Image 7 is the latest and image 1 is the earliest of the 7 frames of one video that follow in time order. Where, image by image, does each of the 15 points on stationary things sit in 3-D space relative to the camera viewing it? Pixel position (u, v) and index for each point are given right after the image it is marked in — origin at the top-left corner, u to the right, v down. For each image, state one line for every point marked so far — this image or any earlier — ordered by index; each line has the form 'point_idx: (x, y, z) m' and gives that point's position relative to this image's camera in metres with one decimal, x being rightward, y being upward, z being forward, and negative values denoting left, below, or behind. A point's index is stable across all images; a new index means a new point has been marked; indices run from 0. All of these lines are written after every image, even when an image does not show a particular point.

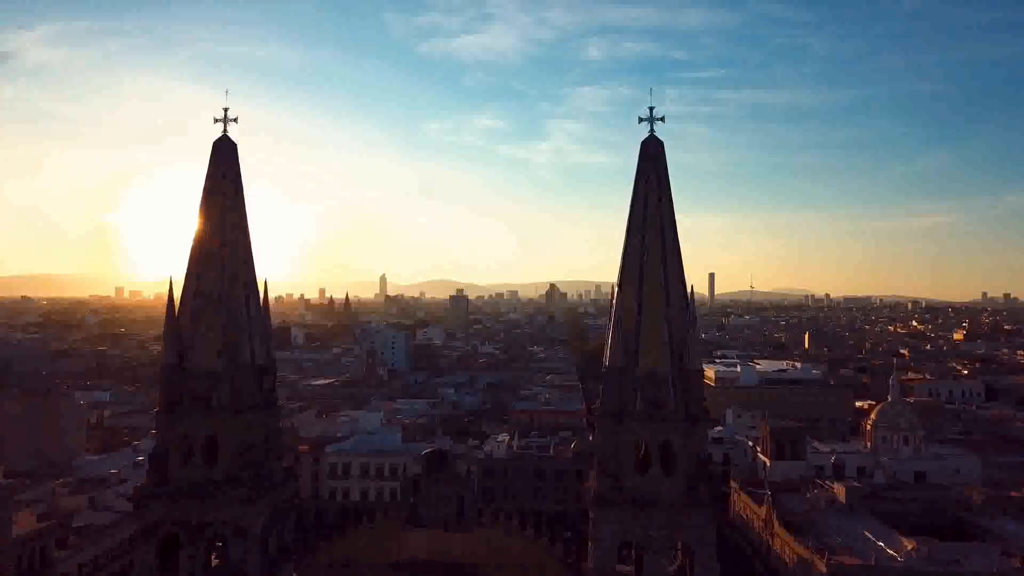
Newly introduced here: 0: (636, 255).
0: (+1.7, +0.5, +11.7) m
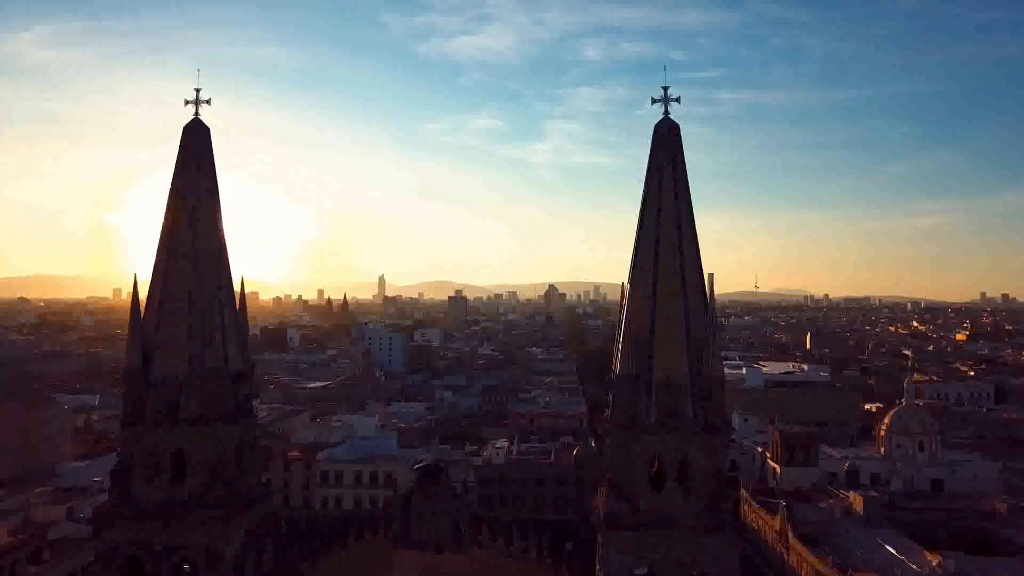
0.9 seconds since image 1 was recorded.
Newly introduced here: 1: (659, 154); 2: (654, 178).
0: (+1.7, +0.5, +10.6) m
1: (+1.9, +1.7, +10.7) m
2: (+1.8, +1.4, +10.8) m
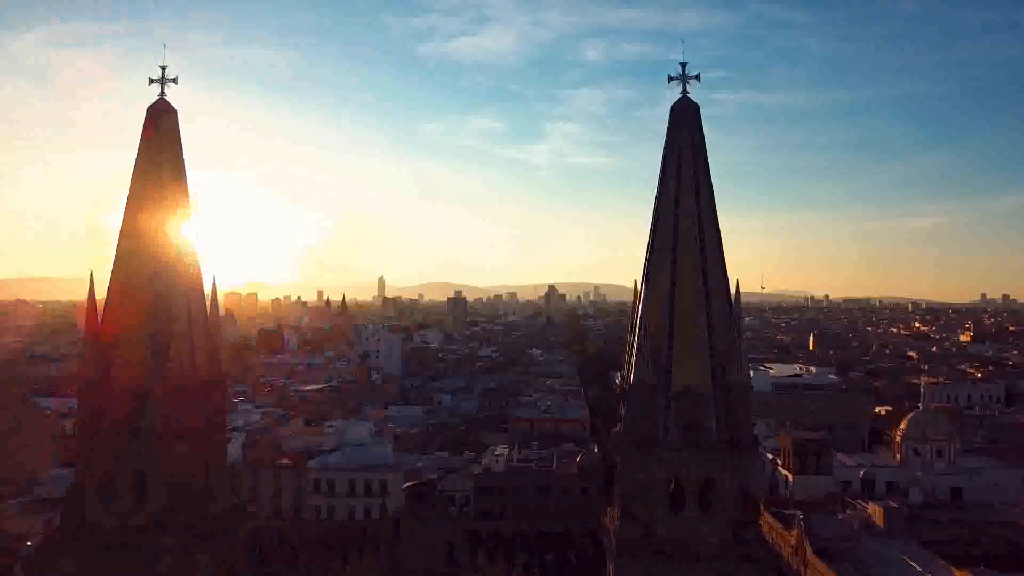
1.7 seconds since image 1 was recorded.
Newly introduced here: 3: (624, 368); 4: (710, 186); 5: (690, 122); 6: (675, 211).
0: (+1.7, +0.5, +9.4) m
1: (+1.9, +1.7, +9.6) m
2: (+1.9, +1.4, +9.7) m
3: (+1.3, -1.0, +9.8) m
4: (+2.3, +1.2, +9.5) m
5: (+2.1, +1.9, +9.7) m
6: (+1.9, +0.9, +9.4) m
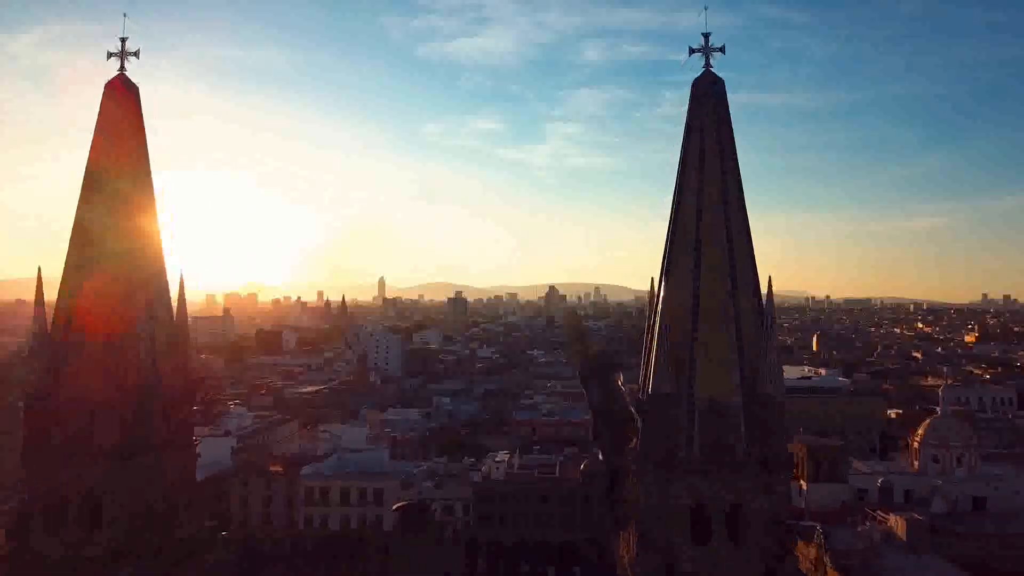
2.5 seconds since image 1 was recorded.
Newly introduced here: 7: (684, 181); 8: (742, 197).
0: (+1.8, +0.5, +8.4) m
1: (+1.9, +1.7, +8.5) m
2: (+1.9, +1.4, +8.6) m
3: (+1.3, -0.9, +8.8) m
4: (+2.3, +1.2, +8.4) m
5: (+2.1, +1.9, +8.6) m
6: (+1.9, +0.9, +8.4) m
7: (+1.8, +1.1, +8.6) m
8: (+2.3, +0.9, +8.4) m
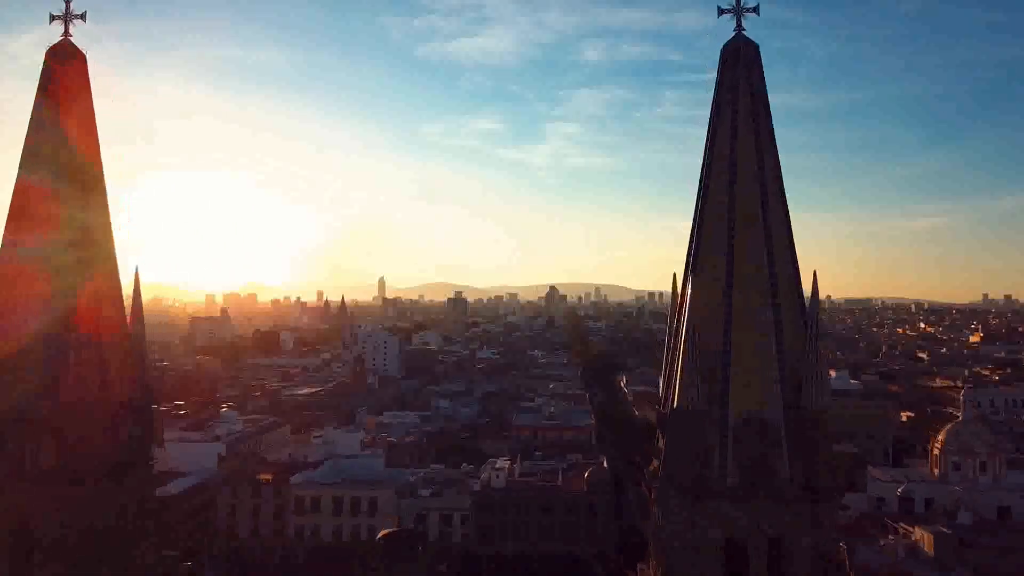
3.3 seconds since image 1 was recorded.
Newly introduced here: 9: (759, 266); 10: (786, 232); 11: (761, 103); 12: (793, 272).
0: (+1.8, +0.6, +7.2) m
1: (+2.0, +1.8, +7.4) m
2: (+1.9, +1.5, +7.4) m
3: (+1.4, -0.9, +7.6) m
4: (+2.3, +1.2, +7.3) m
5: (+2.1, +2.0, +7.4) m
6: (+1.9, +0.9, +7.2) m
7: (+1.8, +1.1, +7.4) m
8: (+2.4, +0.9, +7.3) m
9: (+2.1, +0.2, +7.0) m
10: (+2.4, +0.5, +7.2) m
11: (+2.2, +1.6, +7.3) m
12: (+2.4, +0.1, +7.1) m
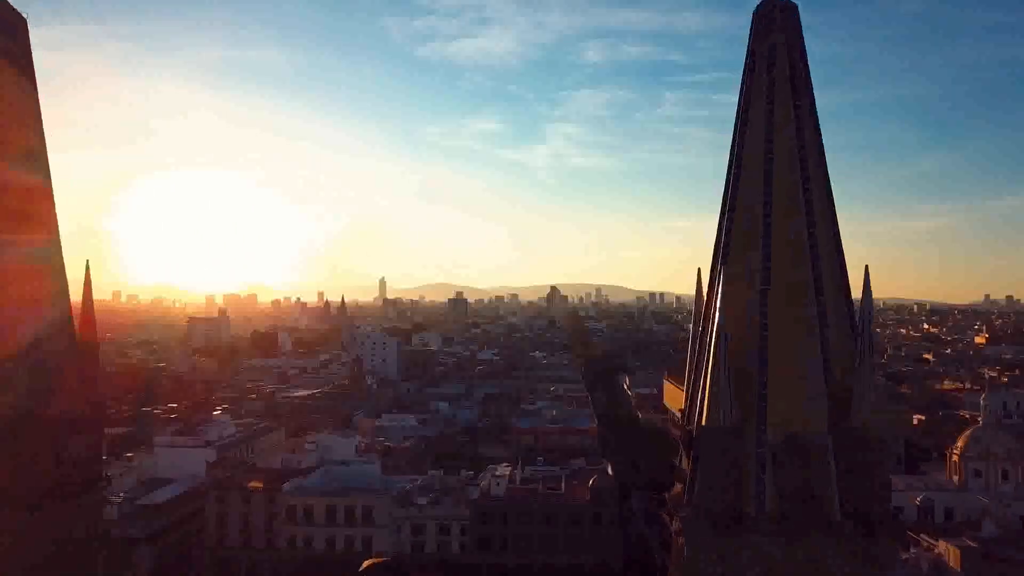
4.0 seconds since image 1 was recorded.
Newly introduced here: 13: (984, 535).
0: (+1.8, +0.6, +6.2) m
1: (+2.0, +1.8, +6.4) m
2: (+1.9, +1.5, +6.4) m
3: (+1.4, -0.9, +6.6) m
4: (+2.3, +1.2, +6.3) m
5: (+2.1, +2.0, +6.4) m
6: (+1.9, +0.9, +6.2) m
7: (+1.8, +1.2, +6.4) m
8: (+2.4, +1.0, +6.3) m
9: (+2.1, +0.2, +6.0) m
10: (+2.4, +0.5, +6.2) m
11: (+2.2, +1.7, +6.4) m
12: (+2.4, +0.1, +6.2) m
13: (+10.8, -5.7, +19.0) m
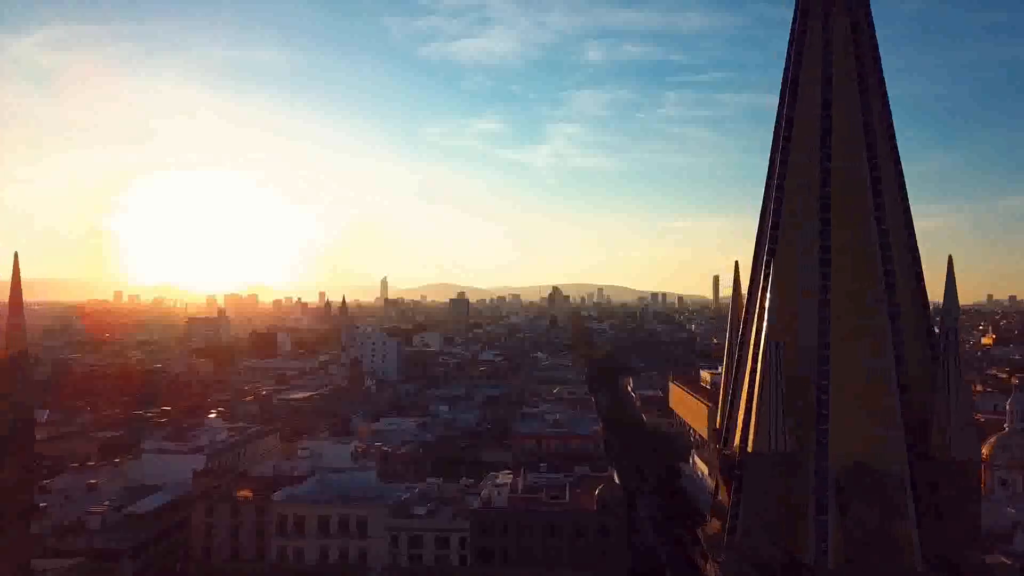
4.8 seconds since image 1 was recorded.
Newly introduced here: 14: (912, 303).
0: (+1.8, +0.6, +5.2) m
1: (+2.0, +1.8, +5.3) m
2: (+1.9, +1.5, +5.4) m
3: (+1.4, -0.9, +5.5) m
4: (+2.3, +1.3, +5.2) m
5: (+2.1, +2.0, +5.4) m
6: (+1.9, +0.9, +5.1) m
7: (+1.8, +1.2, +5.4) m
8: (+2.4, +1.0, +5.2) m
9: (+2.1, +0.2, +5.0) m
10: (+2.4, +0.5, +5.1) m
11: (+2.2, +1.7, +5.3) m
12: (+2.5, +0.2, +5.1) m
13: (+10.9, -5.7, +17.9) m
14: (+2.5, -0.1, +5.0) m
